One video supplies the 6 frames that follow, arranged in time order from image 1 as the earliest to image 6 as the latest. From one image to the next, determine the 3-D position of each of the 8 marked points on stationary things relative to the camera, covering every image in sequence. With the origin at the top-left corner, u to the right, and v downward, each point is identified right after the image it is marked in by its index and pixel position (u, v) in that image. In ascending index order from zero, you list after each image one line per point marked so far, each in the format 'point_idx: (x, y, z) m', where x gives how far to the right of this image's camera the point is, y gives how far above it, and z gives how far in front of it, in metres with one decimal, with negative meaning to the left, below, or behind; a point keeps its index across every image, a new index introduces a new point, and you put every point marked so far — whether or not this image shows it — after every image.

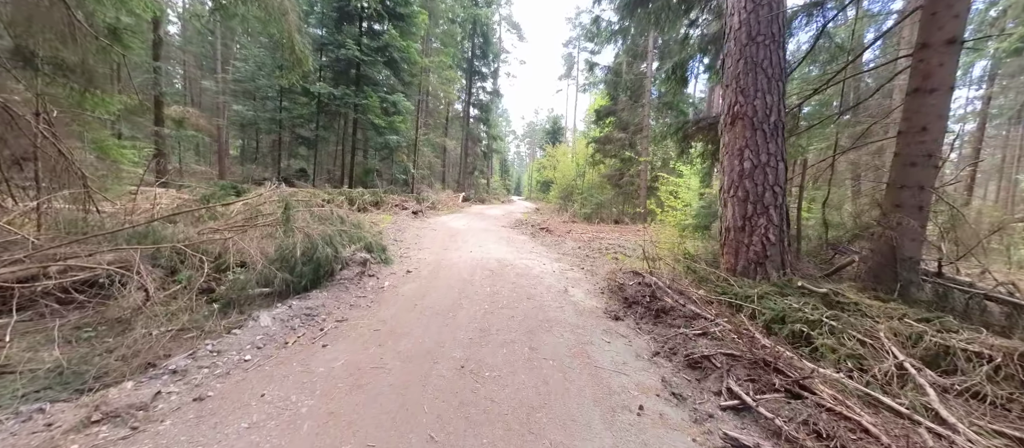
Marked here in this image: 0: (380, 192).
0: (-5.7, +1.4, +13.9) m
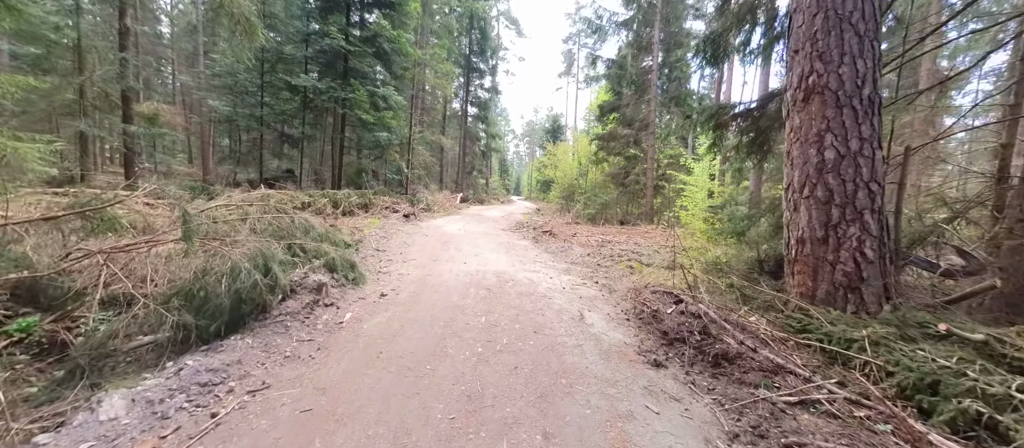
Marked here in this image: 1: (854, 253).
0: (-5.7, +1.2, +12.8) m
1: (+3.0, -0.2, +2.8) m
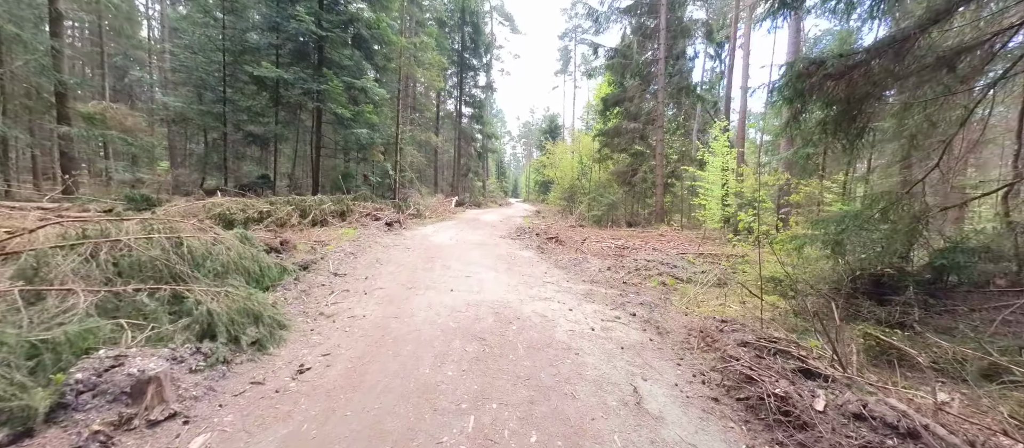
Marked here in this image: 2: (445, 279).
0: (-5.7, +0.9, +11.2) m
1: (+3.0, -0.3, +1.2) m
2: (-1.0, -0.9, +5.1) m
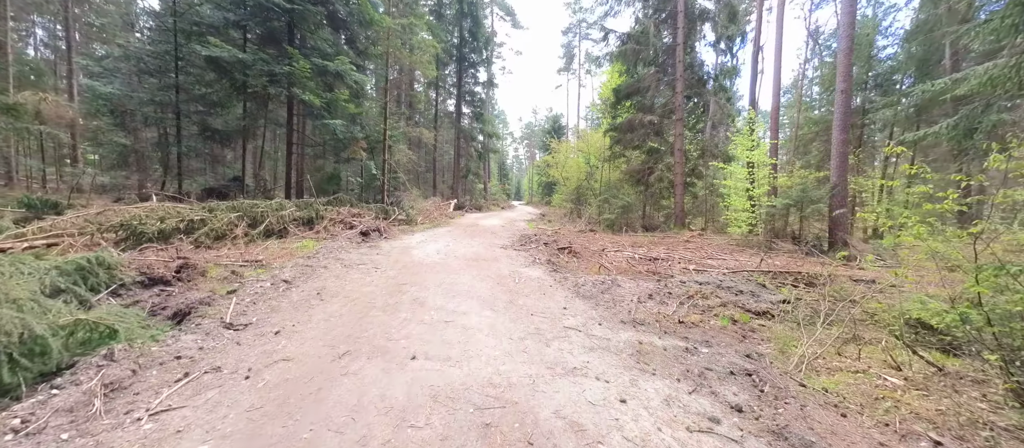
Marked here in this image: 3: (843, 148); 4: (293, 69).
0: (-5.6, +0.6, +9.4) m
1: (+3.0, -0.4, -0.7) m
2: (-1.0, -1.0, +3.2) m
3: (+10.7, +2.5, +10.6) m
4: (-6.5, +4.6, +9.6) m
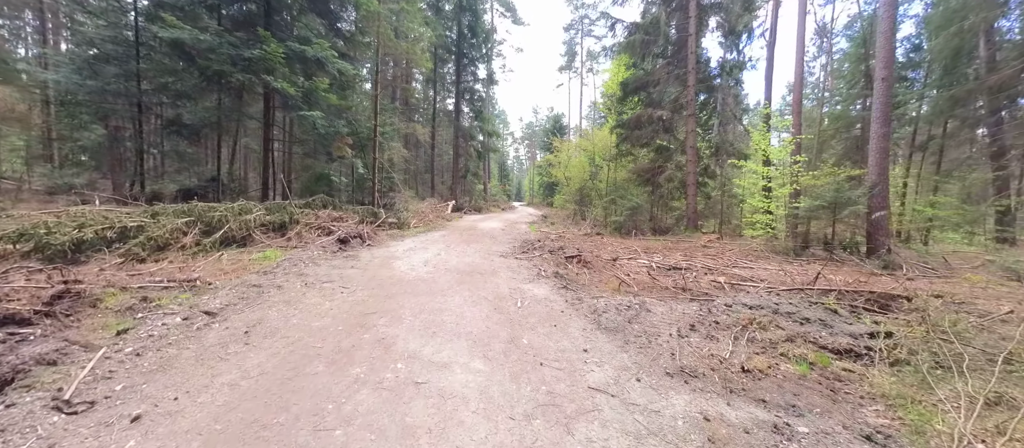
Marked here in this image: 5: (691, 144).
0: (-5.6, +0.5, +8.3) m
1: (+3.0, -0.5, -1.8) m
2: (-1.0, -1.1, +2.1) m
3: (+10.7, +2.4, +9.4) m
4: (-6.4, +4.4, +8.5) m
5: (+8.6, +3.8, +15.6) m
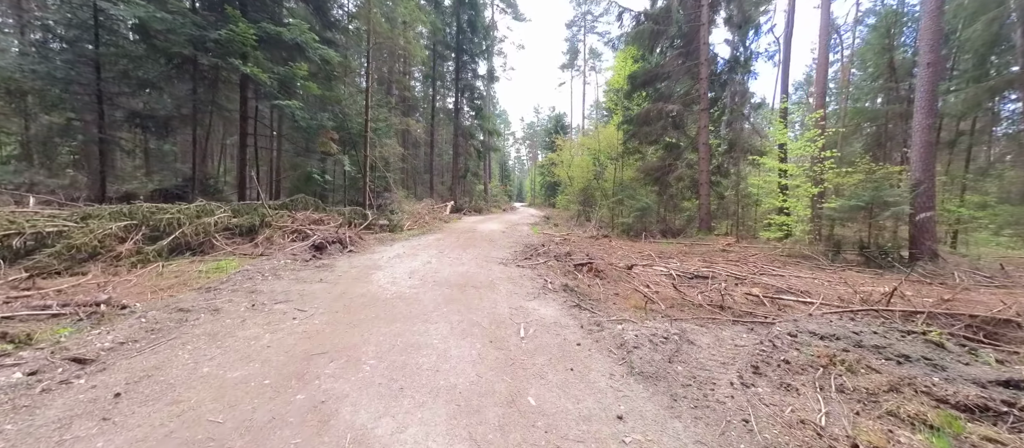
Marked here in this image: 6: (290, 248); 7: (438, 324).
0: (-5.6, +0.4, +7.3) m
1: (+3.0, -0.6, -2.8) m
2: (-1.0, -1.2, +1.1) m
3: (+10.8, +2.3, +8.4) m
4: (-6.4, +4.4, +7.6) m
5: (+8.6, +3.8, +14.6) m
6: (-4.3, -0.4, +6.3) m
7: (-0.8, -1.0, +3.4) m
